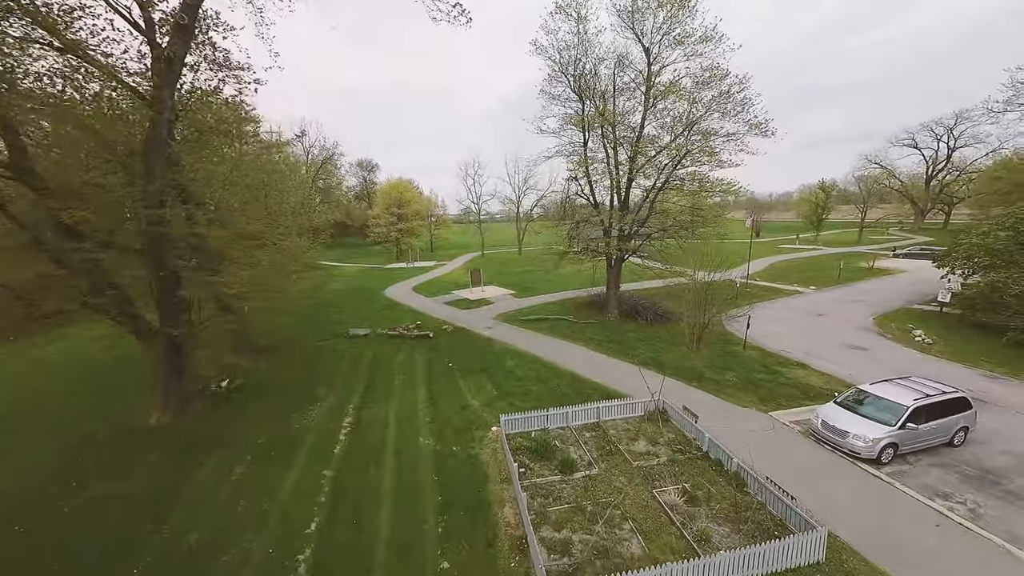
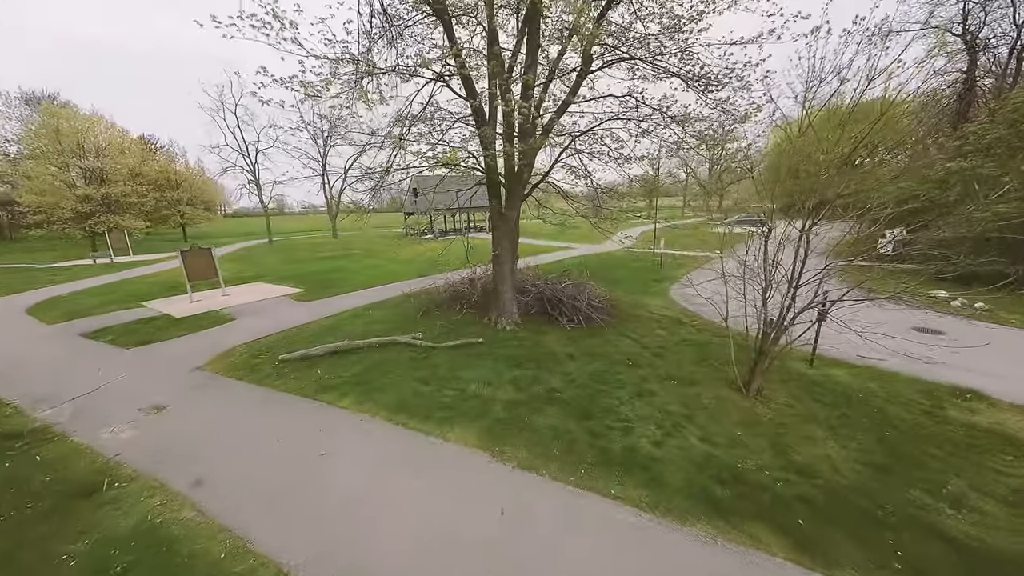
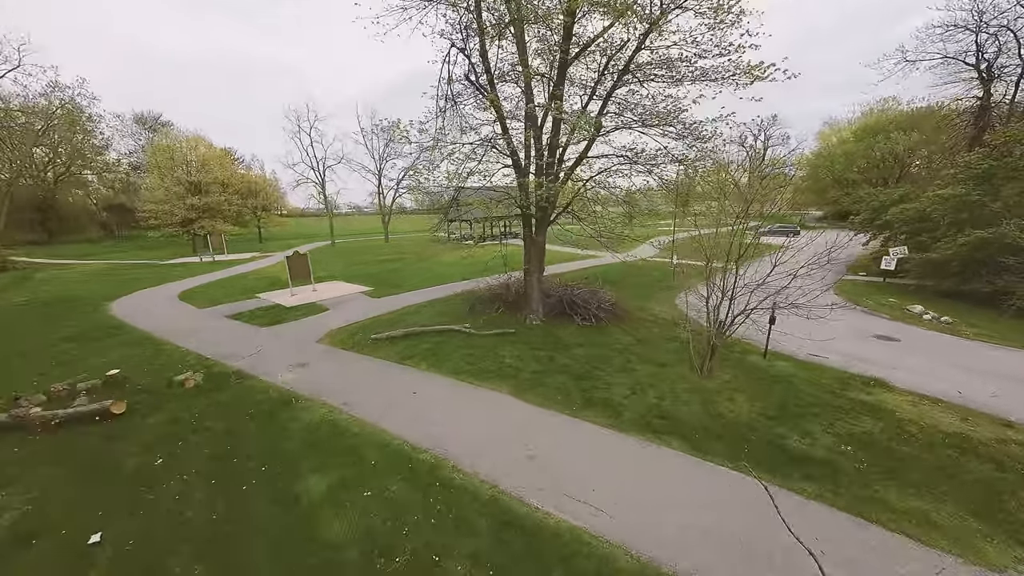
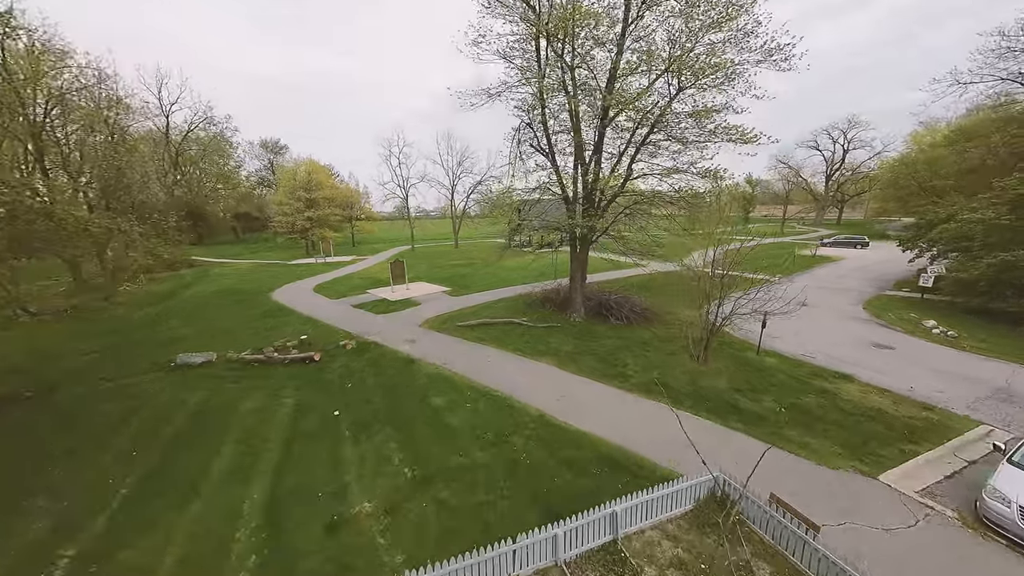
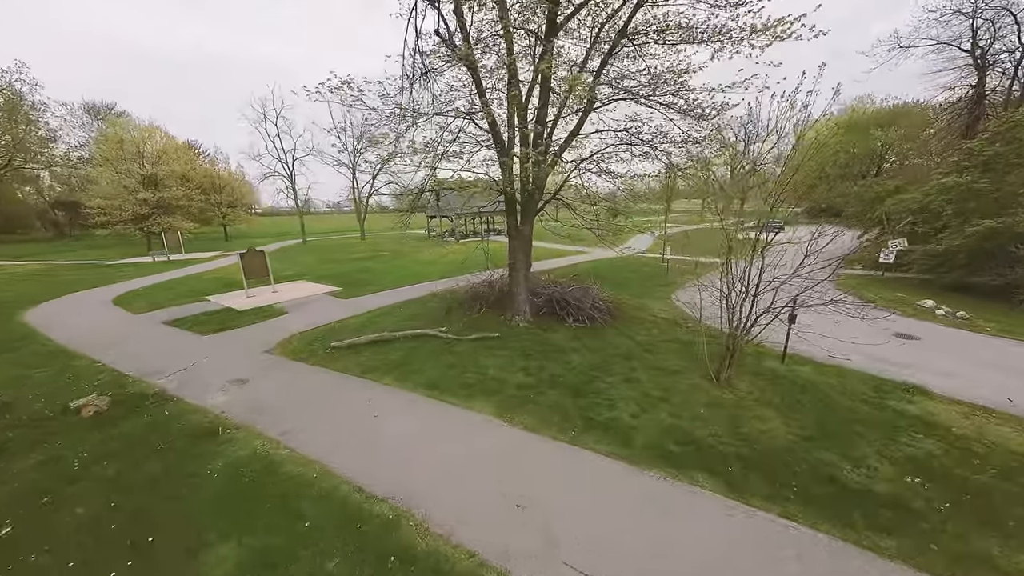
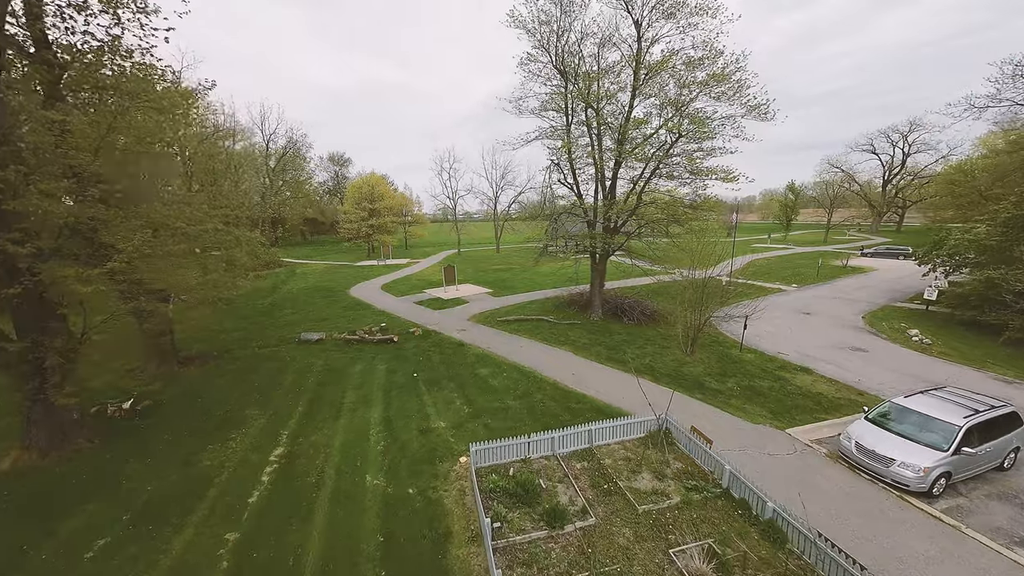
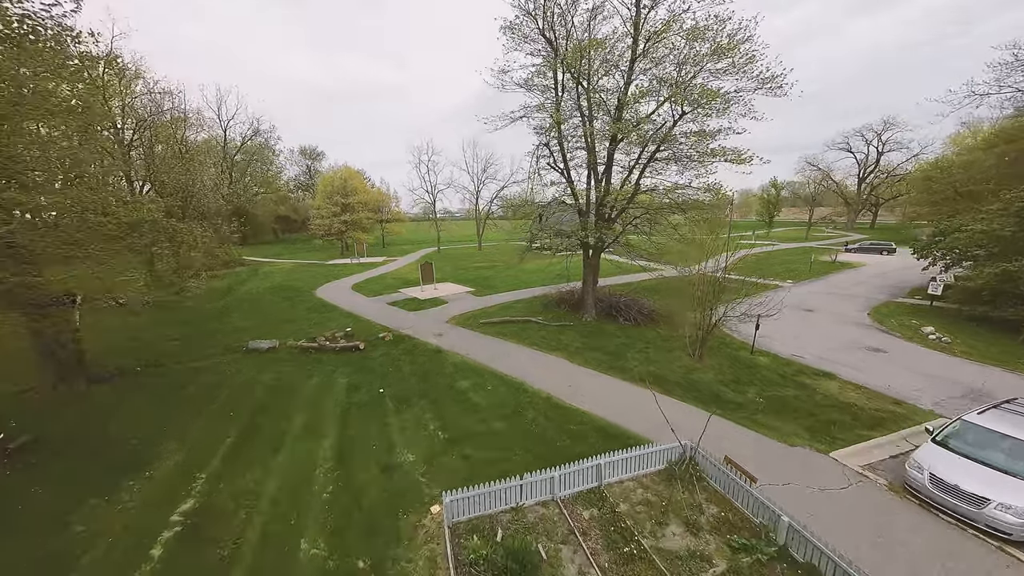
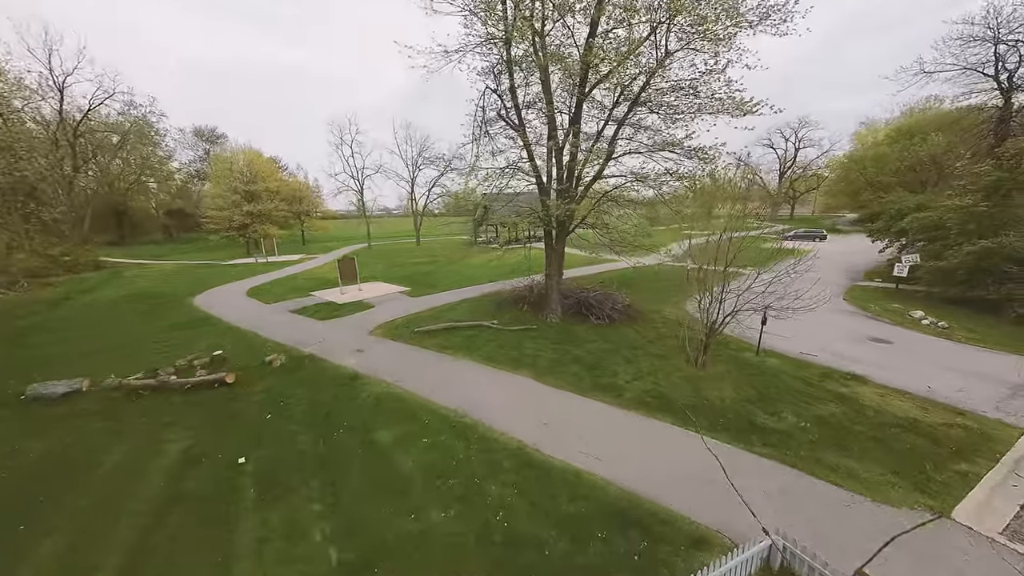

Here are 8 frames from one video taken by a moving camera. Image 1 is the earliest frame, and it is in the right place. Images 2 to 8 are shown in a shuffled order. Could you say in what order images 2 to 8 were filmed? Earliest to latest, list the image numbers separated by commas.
6, 7, 4, 8, 3, 5, 2
